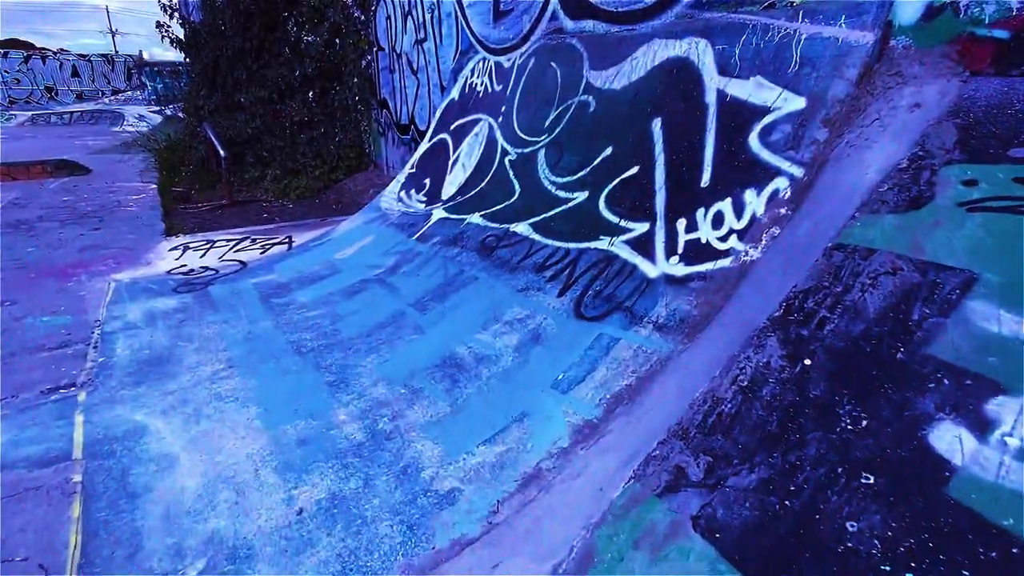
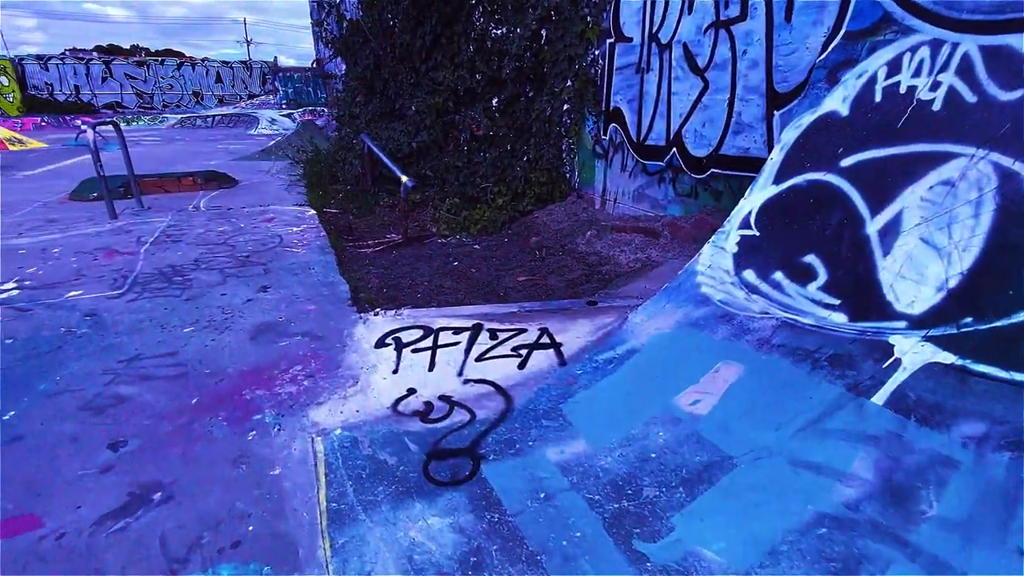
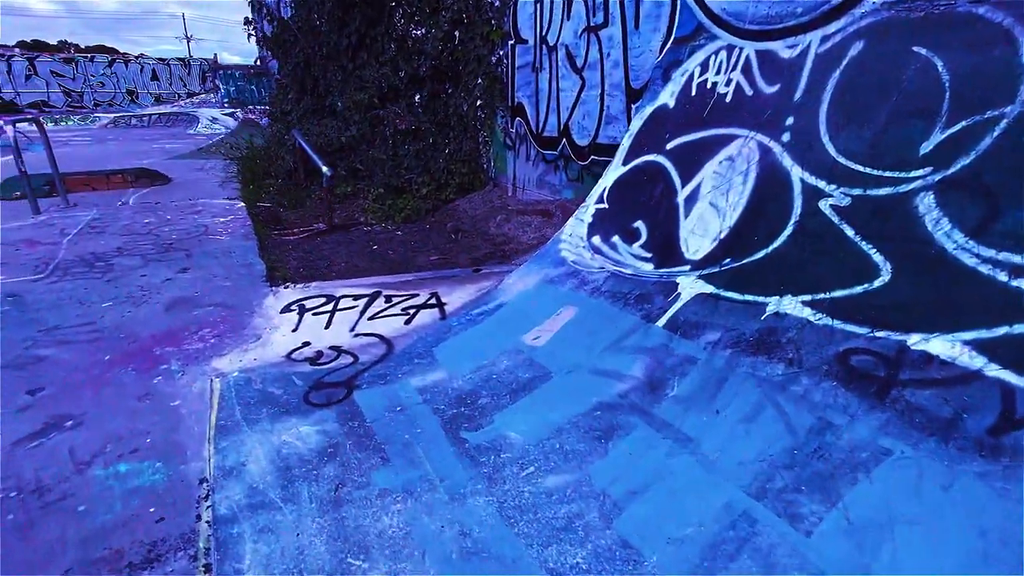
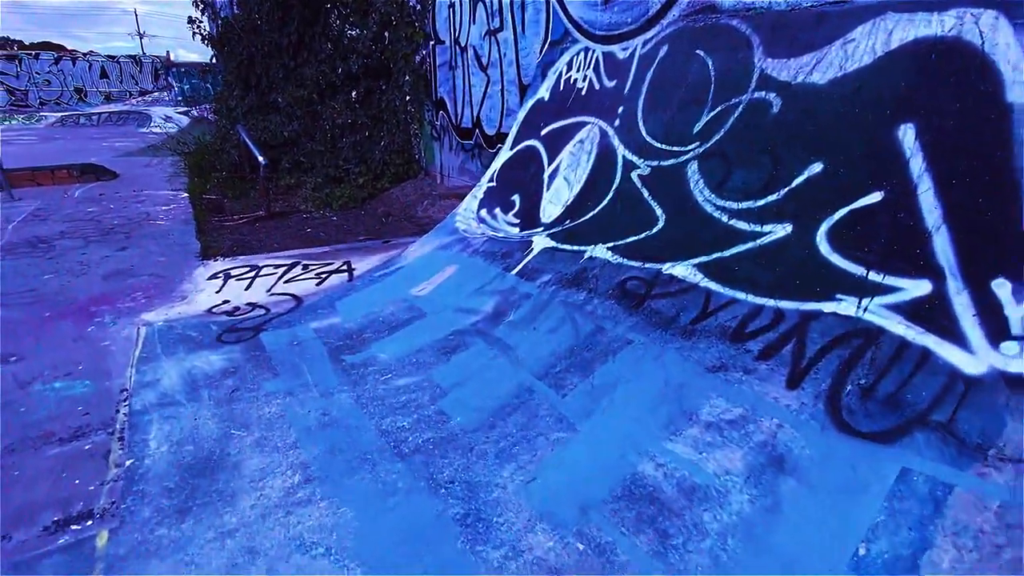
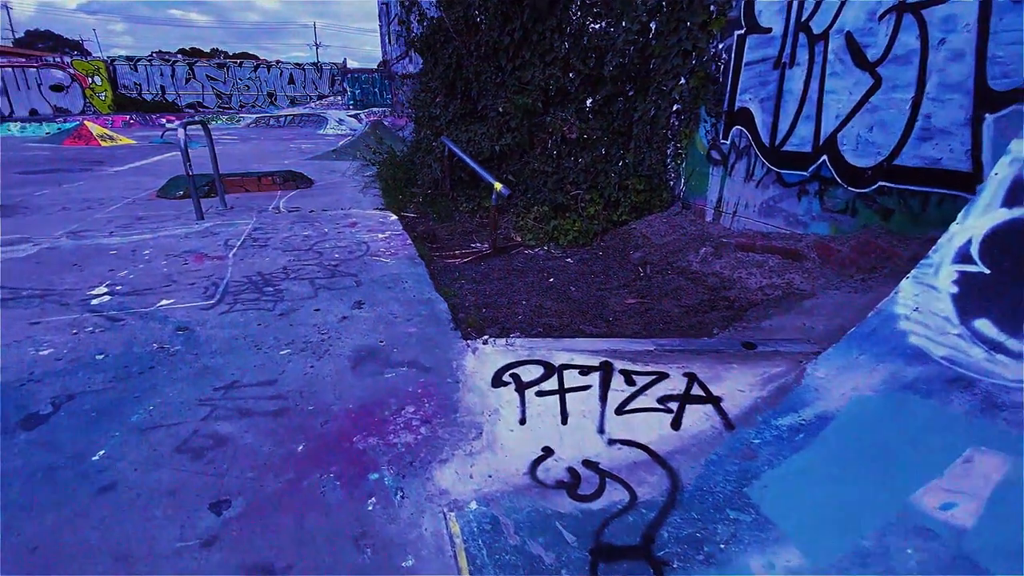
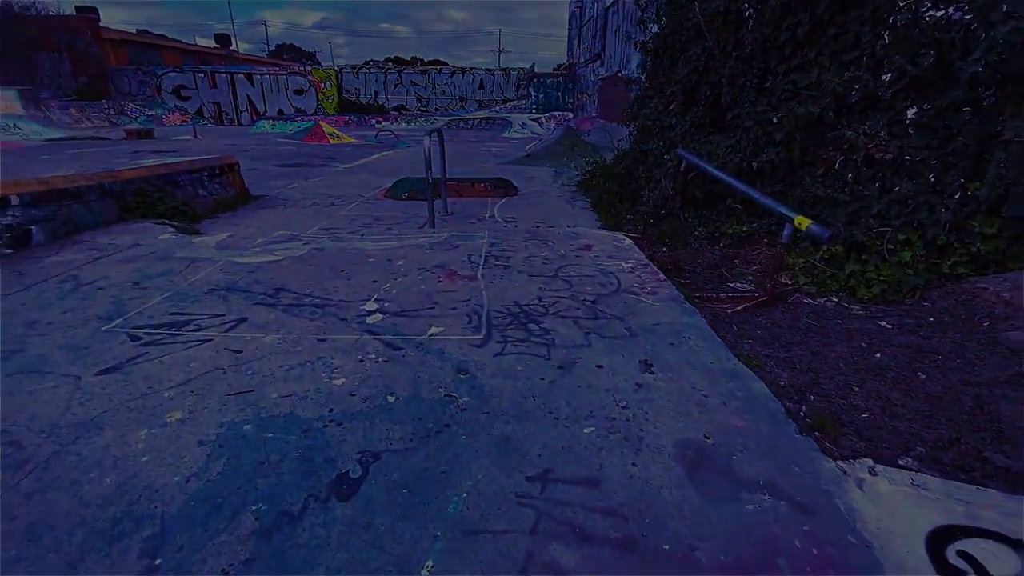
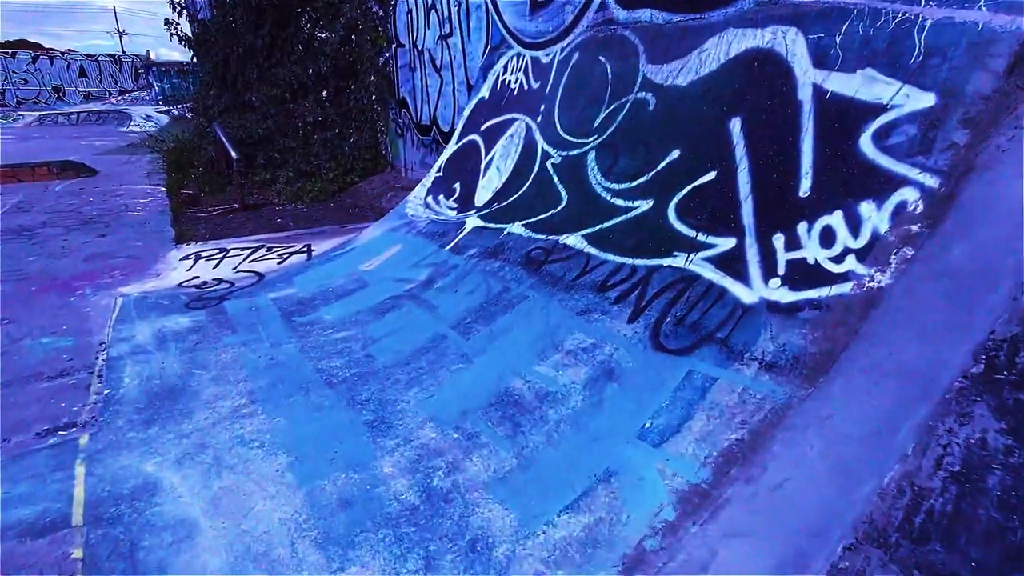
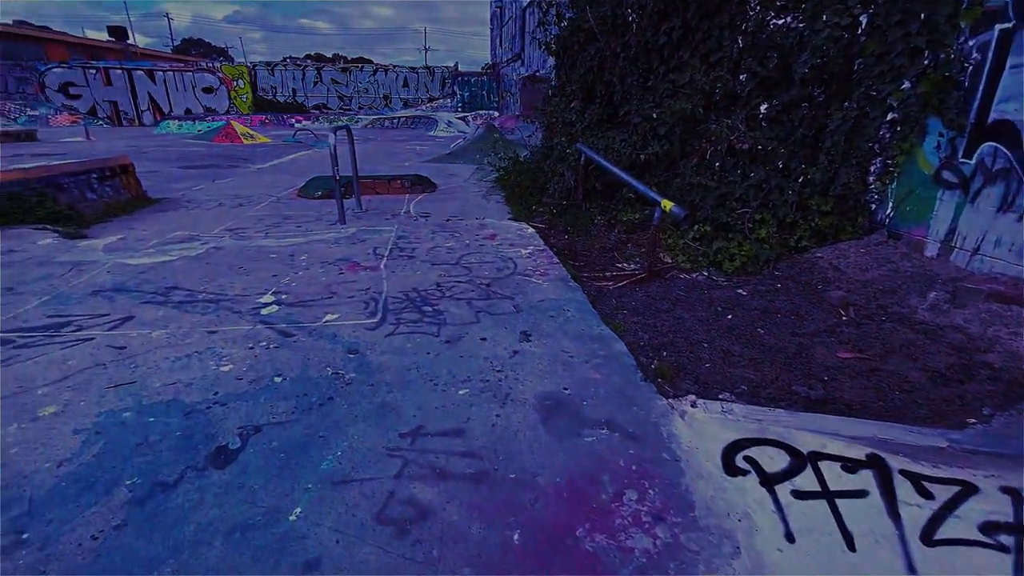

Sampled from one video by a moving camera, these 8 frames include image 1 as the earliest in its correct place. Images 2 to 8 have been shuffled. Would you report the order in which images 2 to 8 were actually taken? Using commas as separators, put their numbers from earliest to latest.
7, 4, 3, 2, 5, 8, 6
